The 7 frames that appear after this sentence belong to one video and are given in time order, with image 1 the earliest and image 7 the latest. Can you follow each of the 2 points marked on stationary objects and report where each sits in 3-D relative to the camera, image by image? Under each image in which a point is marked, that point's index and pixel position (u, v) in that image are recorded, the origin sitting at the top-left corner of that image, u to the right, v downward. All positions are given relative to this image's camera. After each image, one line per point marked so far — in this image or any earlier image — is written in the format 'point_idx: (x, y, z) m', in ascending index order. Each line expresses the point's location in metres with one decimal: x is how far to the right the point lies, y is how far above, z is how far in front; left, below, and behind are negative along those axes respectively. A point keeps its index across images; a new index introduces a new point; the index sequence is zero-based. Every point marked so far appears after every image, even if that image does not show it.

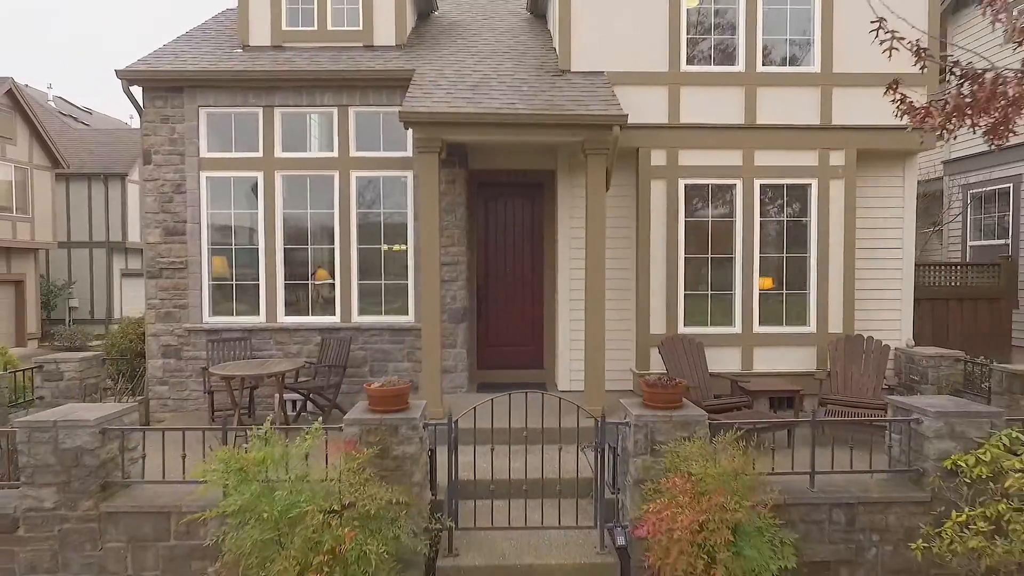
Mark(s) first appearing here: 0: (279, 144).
0: (-2.4, +1.5, +6.2) m
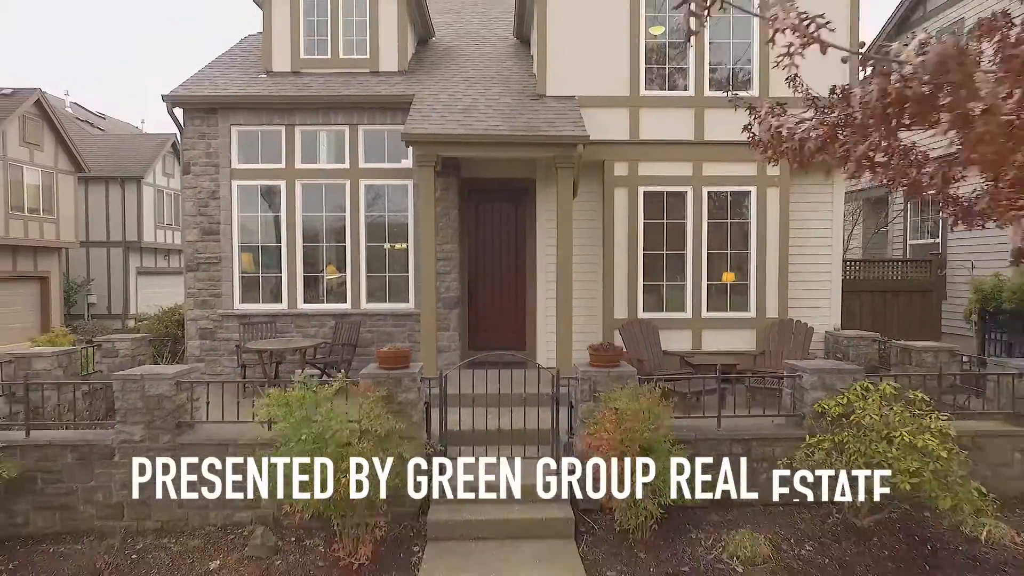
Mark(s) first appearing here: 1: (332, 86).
0: (-2.6, +1.6, +7.3) m
1: (-2.2, +2.4, +7.4) m
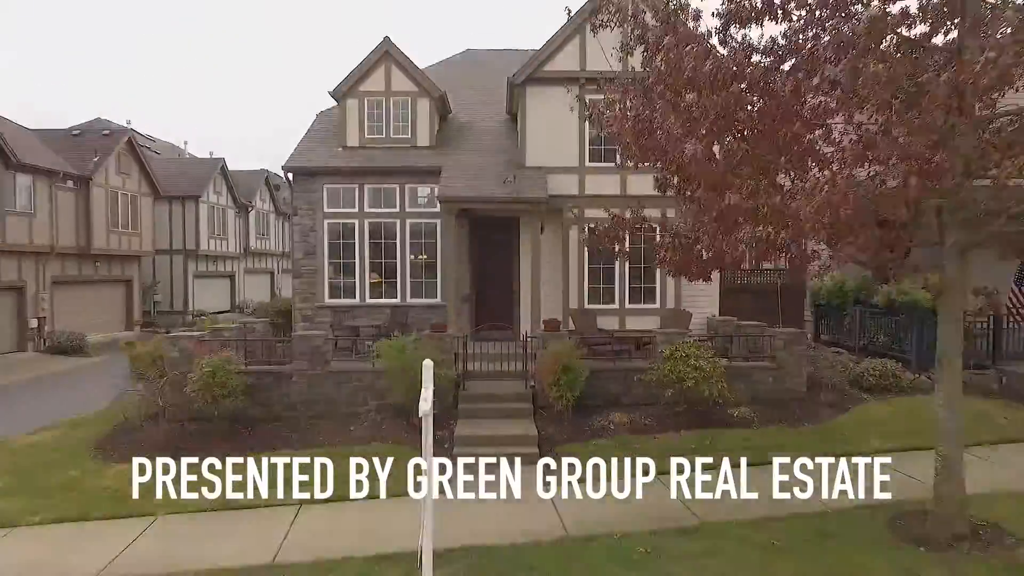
0: (-2.7, +1.6, +11.3) m
1: (-2.3, +2.4, +11.5) m
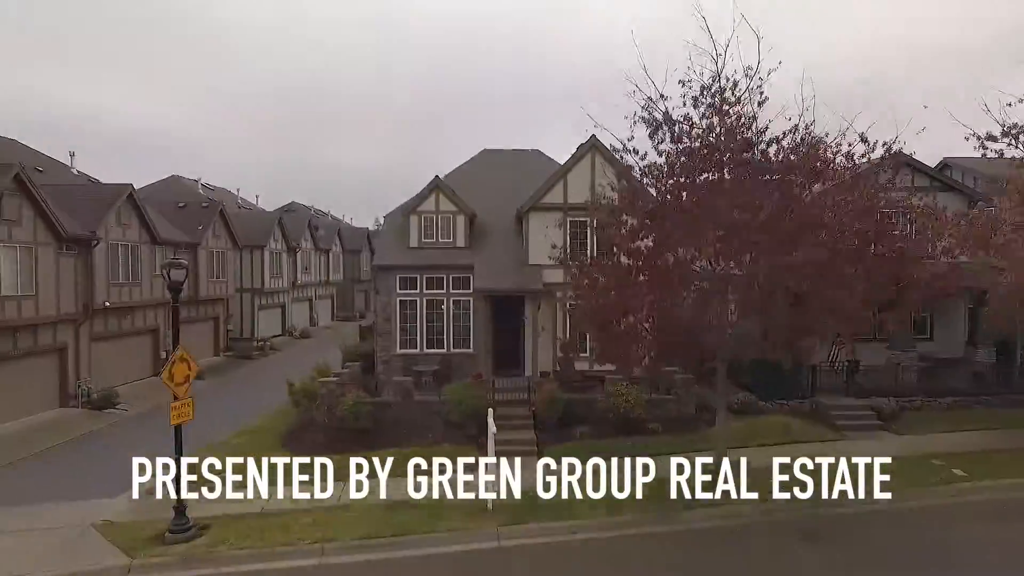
0: (-2.5, +0.1, +17.3) m
1: (-2.1, +0.9, +17.4) m
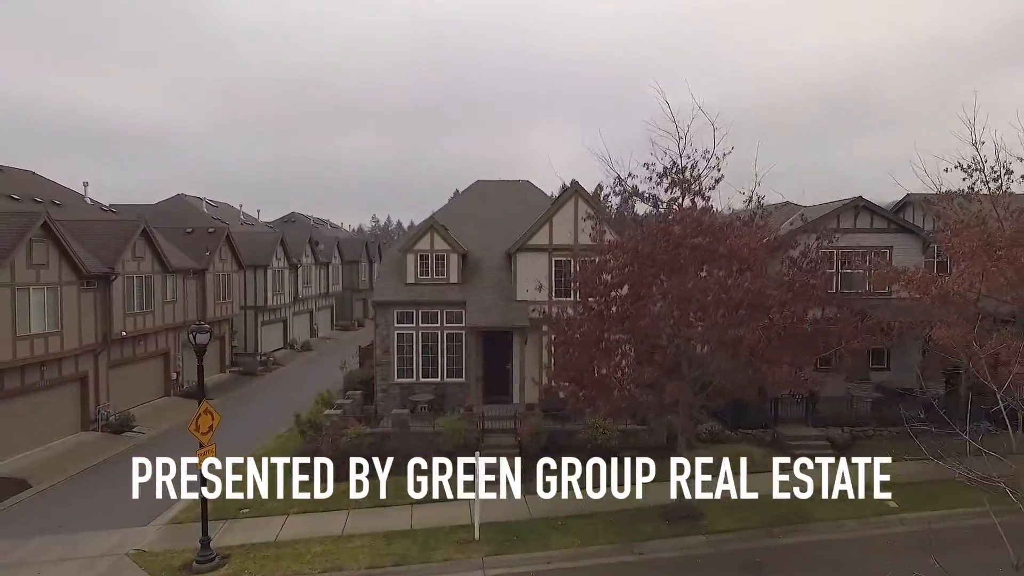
0: (-2.8, -1.0, +18.6) m
1: (-2.5, -0.2, +18.8) m
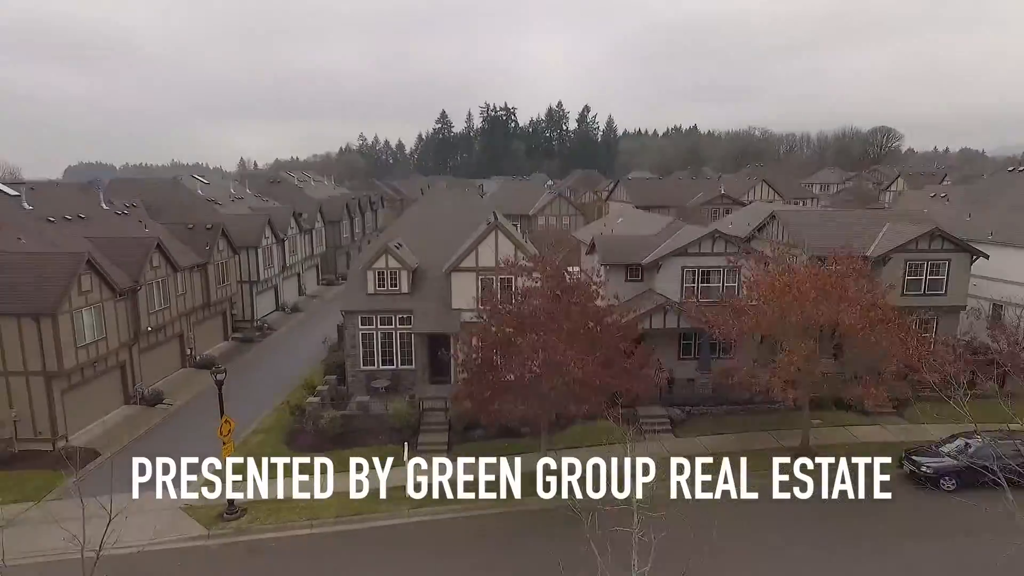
0: (-5.4, -1.4, +24.4) m
1: (-5.0, -0.6, +24.4) m
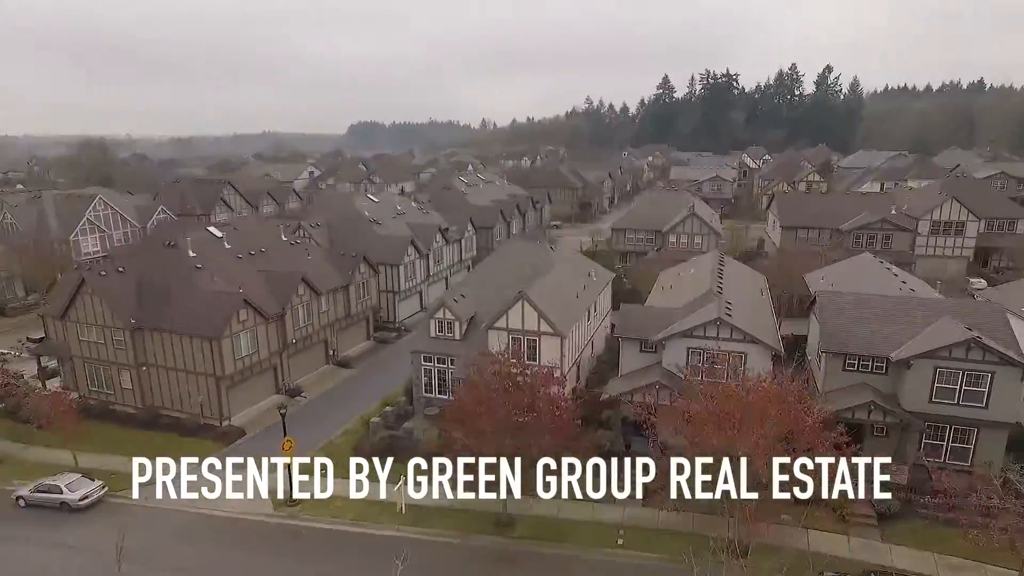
0: (-3.8, -3.7, +30.4) m
1: (-3.4, -2.9, +30.3) m
